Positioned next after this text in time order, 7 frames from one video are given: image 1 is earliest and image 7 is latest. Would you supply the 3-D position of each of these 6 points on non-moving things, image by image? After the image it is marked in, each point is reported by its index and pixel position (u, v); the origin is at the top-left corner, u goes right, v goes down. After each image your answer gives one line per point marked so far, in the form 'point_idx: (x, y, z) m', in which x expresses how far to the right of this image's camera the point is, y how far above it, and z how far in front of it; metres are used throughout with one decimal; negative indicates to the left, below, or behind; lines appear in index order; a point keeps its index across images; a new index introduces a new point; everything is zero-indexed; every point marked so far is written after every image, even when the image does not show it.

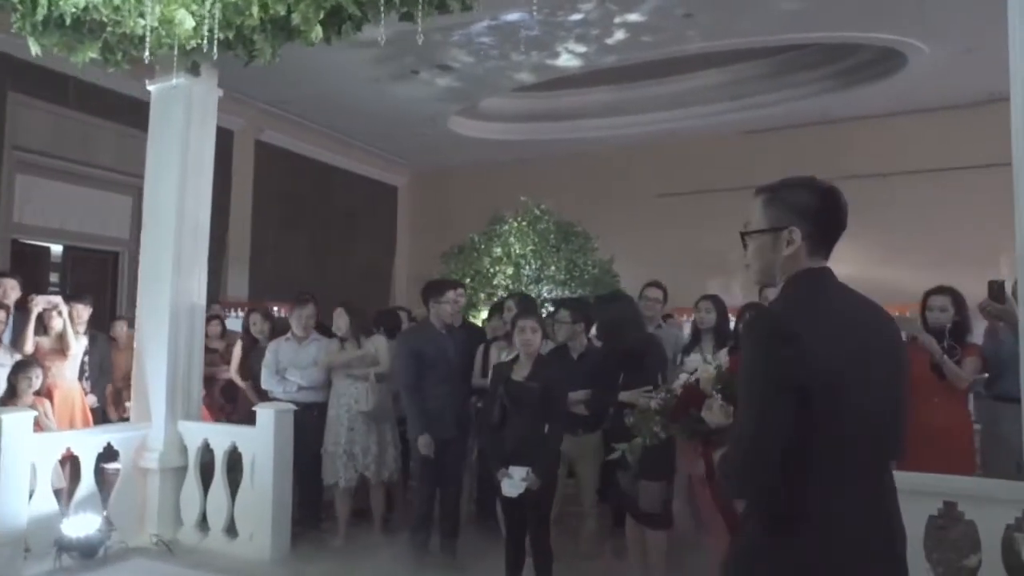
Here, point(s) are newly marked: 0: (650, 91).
0: (+1.7, +2.9, +10.7) m
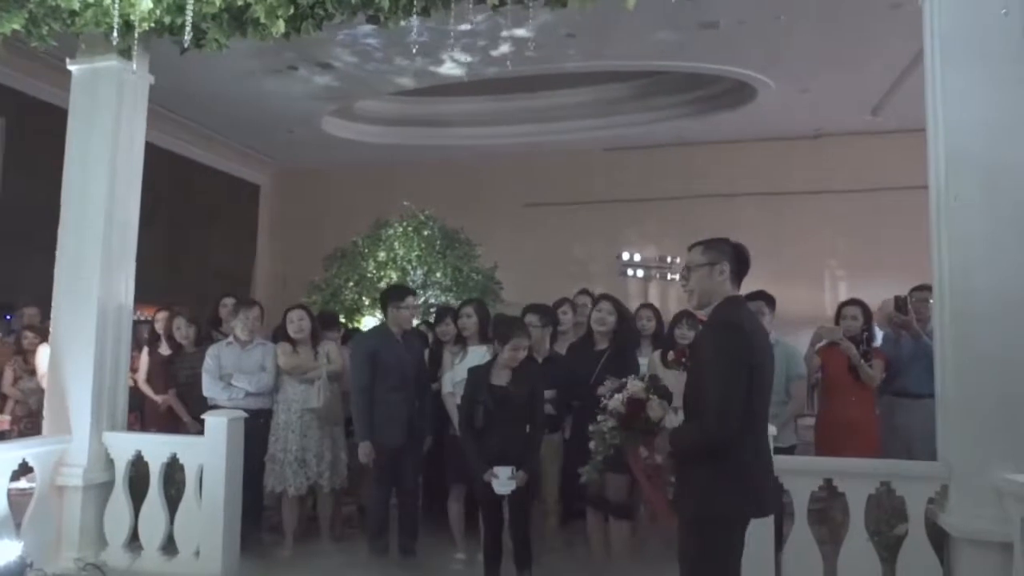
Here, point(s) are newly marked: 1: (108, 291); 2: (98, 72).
0: (+0.1, +2.8, +11.1) m
1: (-2.5, 0.0, +4.5) m
2: (-2.6, +1.4, +4.7) m
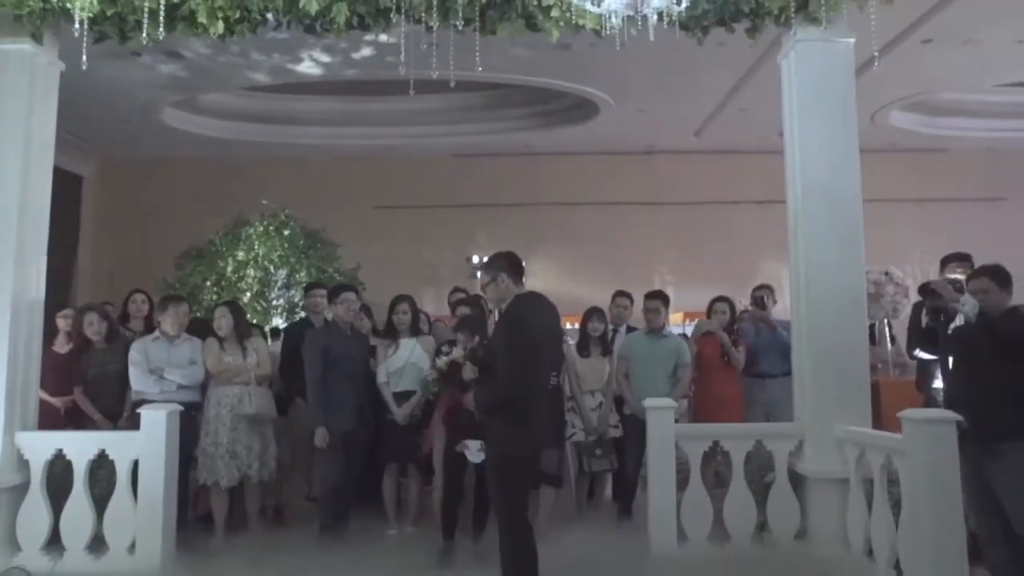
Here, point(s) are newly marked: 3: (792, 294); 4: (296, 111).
0: (-1.9, +2.8, +11.3) m
1: (-2.9, 0.0, +4.3) m
2: (-3.1, +1.4, +4.4) m
3: (+1.8, 0.0, +4.7) m
4: (-3.3, +2.7, +11.3) m
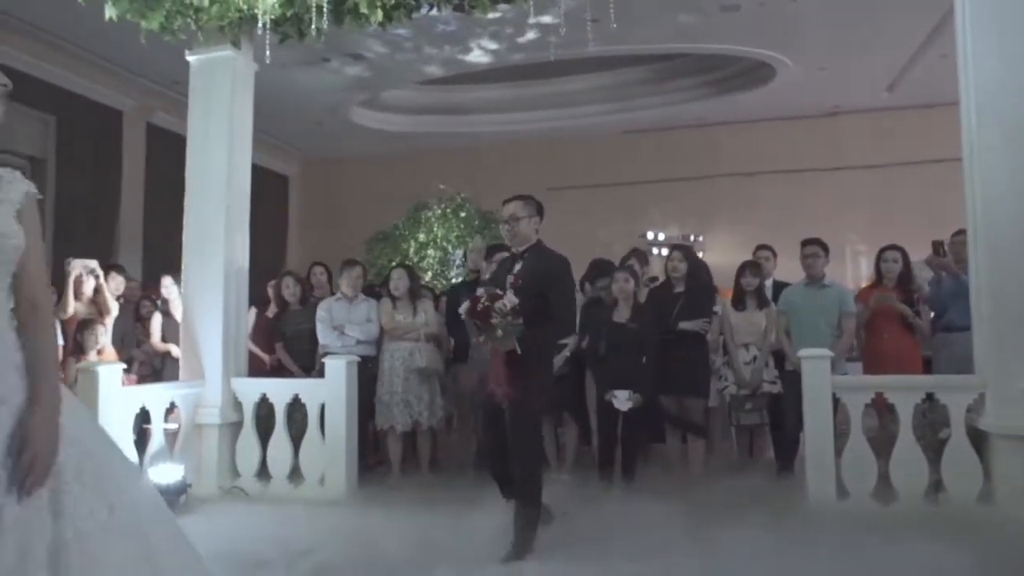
0: (+0.6, +3.2, +11.6) m
1: (-2.0, +0.2, +5.1) m
2: (-2.1, +1.6, +5.2) m
3: (+2.7, +0.3, +4.3) m
4: (-0.7, +3.0, +11.9) m
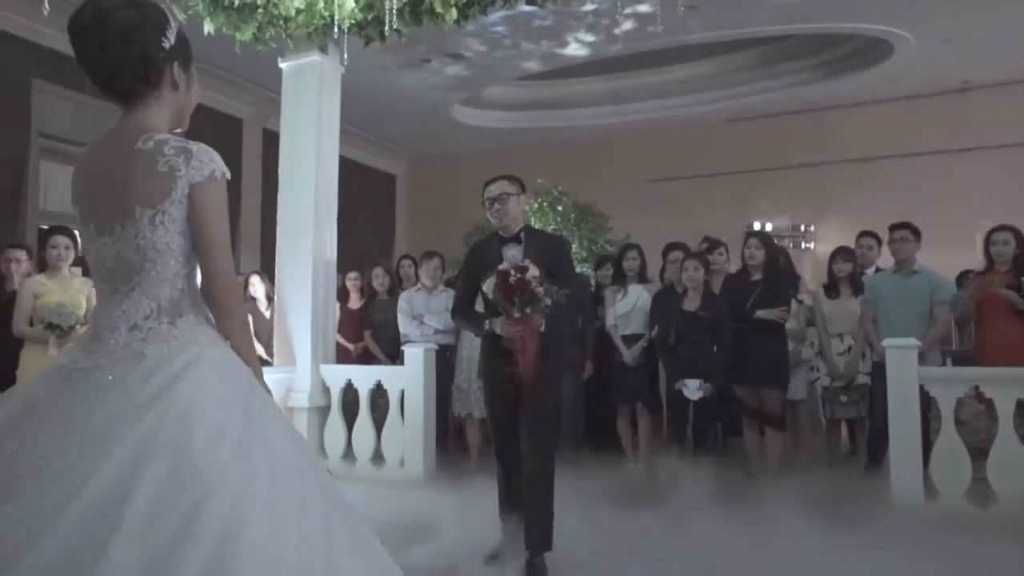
0: (+2.1, +3.3, +11.4) m
1: (-1.4, +0.3, +5.4) m
2: (-1.6, +1.7, +5.6) m
3: (+3.1, +0.4, +3.9) m
4: (+0.9, +3.1, +11.9) m
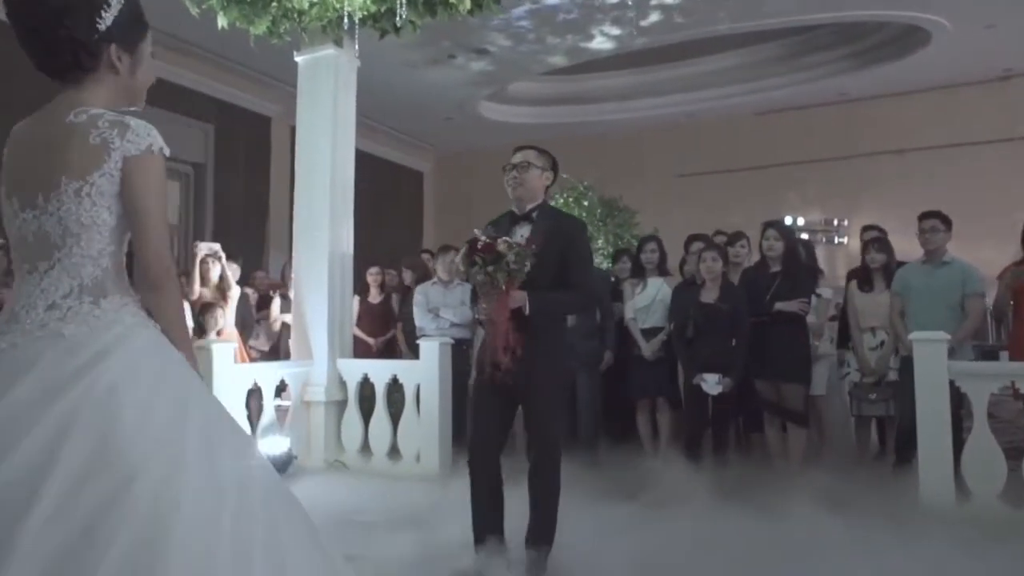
0: (+2.5, +3.4, +11.2) m
1: (-1.3, +0.3, +5.4) m
2: (-1.5, +1.7, +5.5) m
3: (+3.1, +0.4, +3.7) m
4: (+1.2, +3.2, +11.8) m
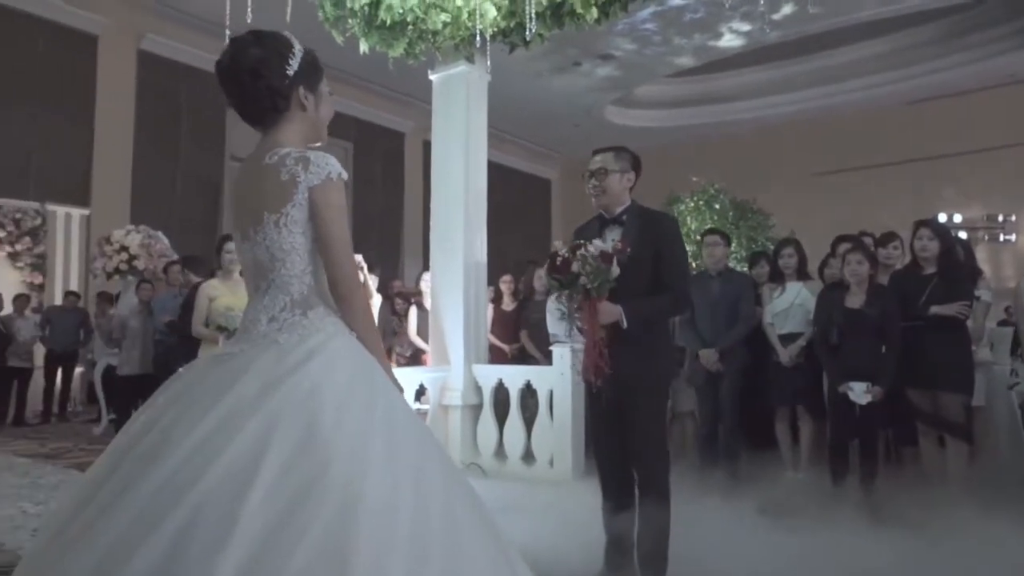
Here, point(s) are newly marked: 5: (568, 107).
0: (+4.4, +3.3, +10.7) m
1: (-0.3, +0.3, +5.6) m
2: (-0.5, +1.7, +5.8) m
3: (+3.7, +0.4, +3.2) m
4: (+3.2, +3.1, +11.5) m
5: (+0.8, +2.7, +10.9) m
